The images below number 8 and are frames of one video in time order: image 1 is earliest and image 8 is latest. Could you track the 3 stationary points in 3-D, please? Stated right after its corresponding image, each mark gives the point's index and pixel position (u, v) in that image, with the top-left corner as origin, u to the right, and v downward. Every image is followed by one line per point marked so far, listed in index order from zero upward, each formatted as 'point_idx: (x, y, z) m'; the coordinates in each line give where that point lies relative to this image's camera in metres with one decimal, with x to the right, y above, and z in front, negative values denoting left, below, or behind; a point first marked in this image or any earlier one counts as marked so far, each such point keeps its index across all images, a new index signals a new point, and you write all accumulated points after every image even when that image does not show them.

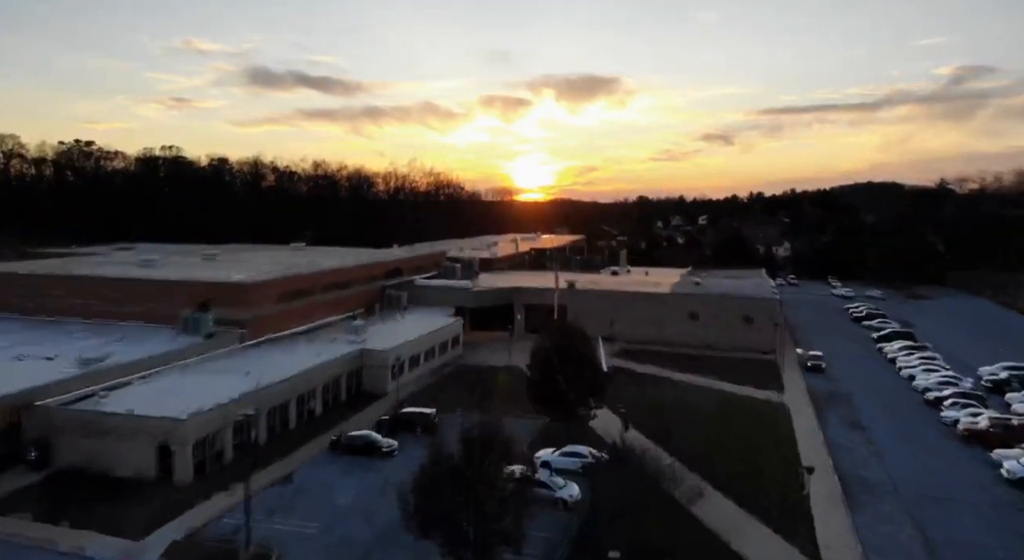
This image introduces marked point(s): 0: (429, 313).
0: (-2.1, -0.8, +18.1) m
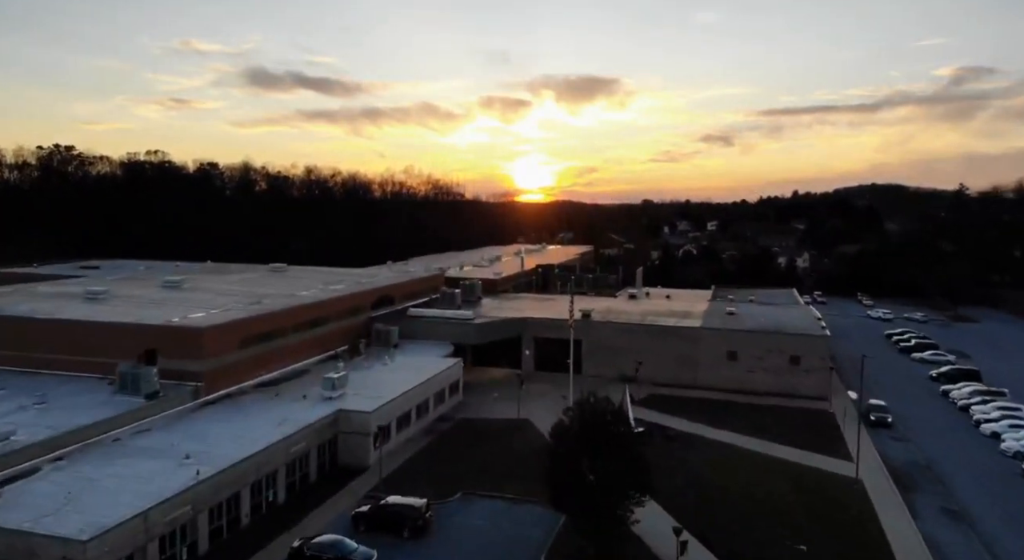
0: (-2.0, -1.5, +15.6) m
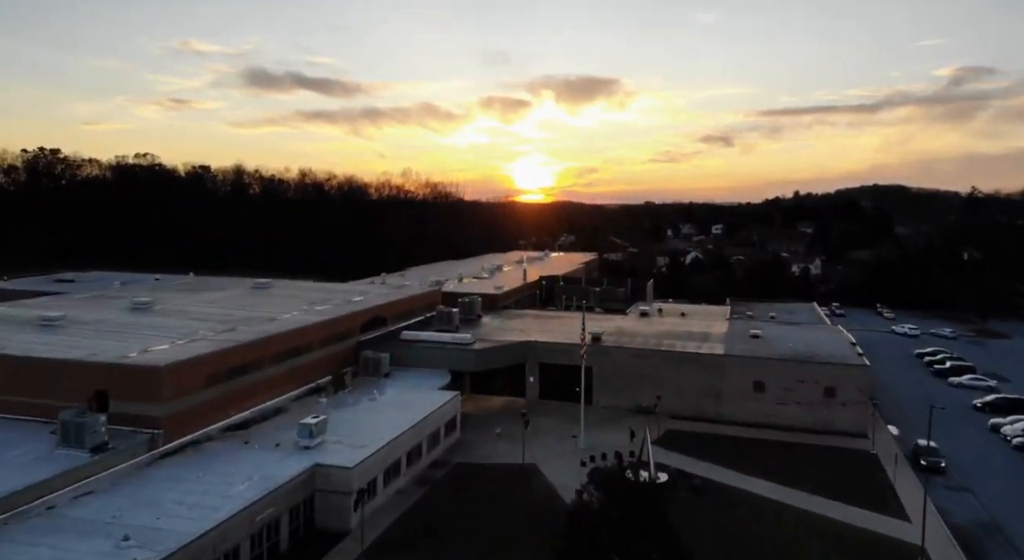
0: (-1.9, -2.0, +14.1) m
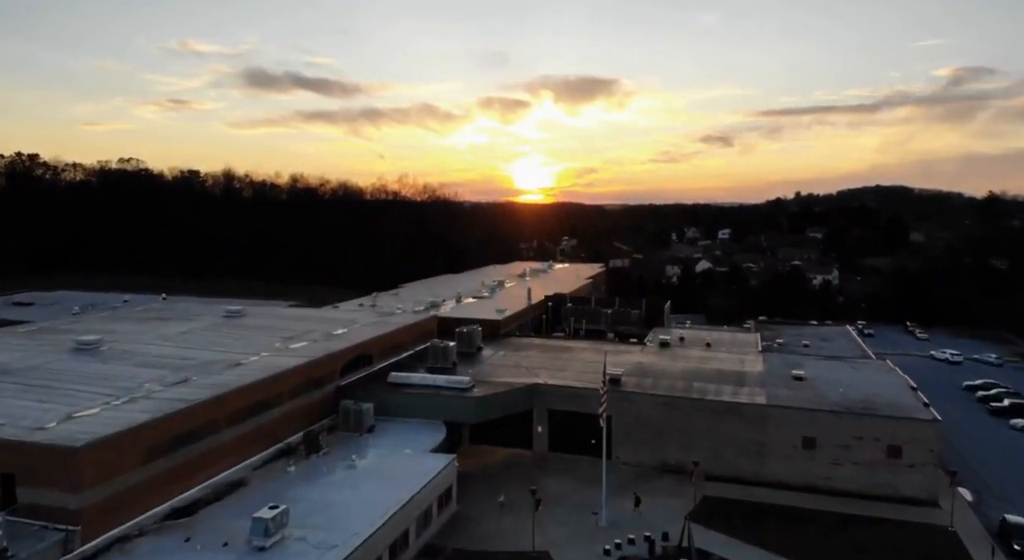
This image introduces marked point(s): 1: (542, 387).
0: (-1.8, -2.6, +12.0) m
1: (+0.6, -2.0, +13.1) m
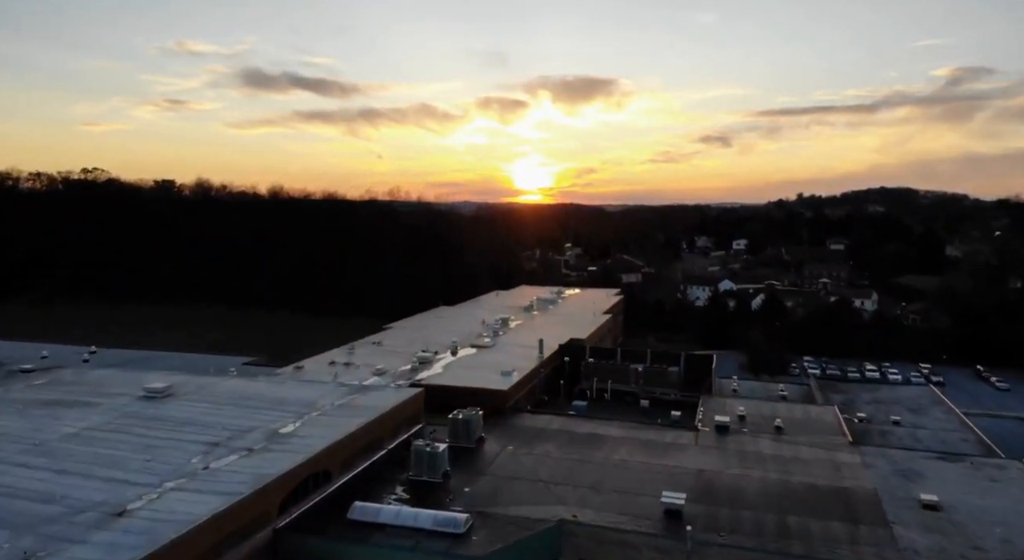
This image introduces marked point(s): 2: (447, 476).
0: (-1.6, -3.9, +8.0) m
1: (+0.8, -3.2, +9.1) m
2: (-1.0, -3.0, +10.9) m
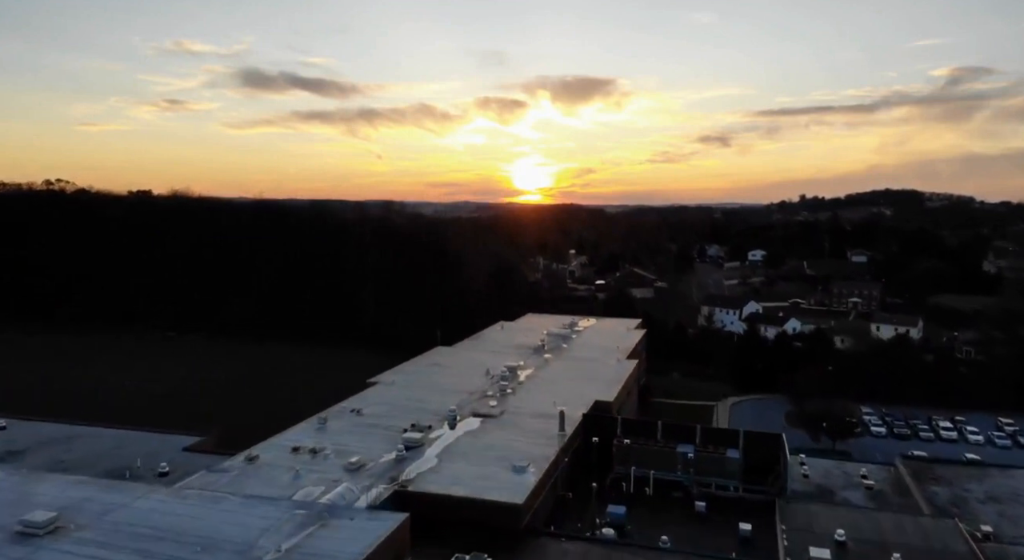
0: (-1.3, -5.0, +4.4) m
1: (+1.0, -4.4, +5.5) m
2: (-0.7, -4.2, +7.3) m
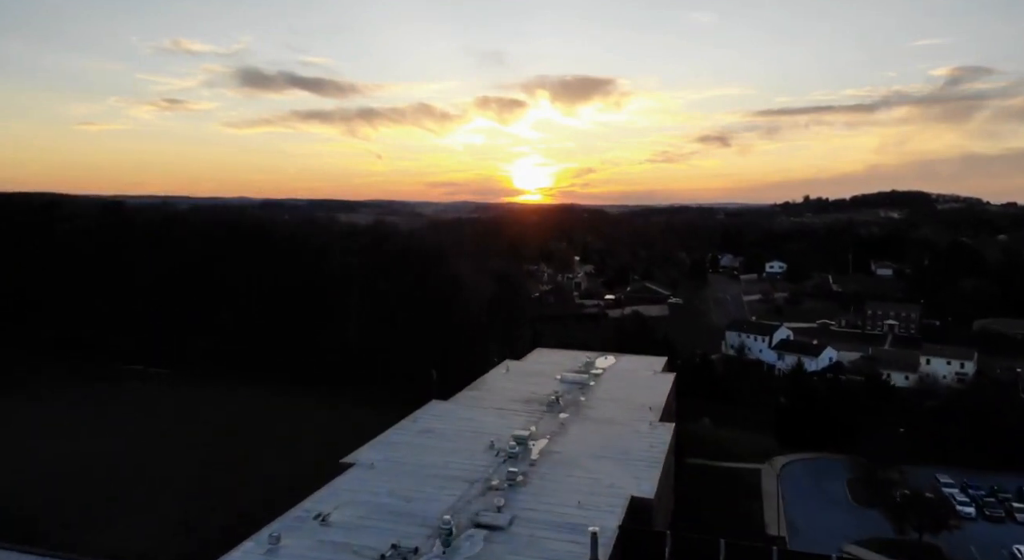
0: (-1.1, -6.2, +0.8) m
1: (+1.3, -5.5, +1.9) m
2: (-0.5, -5.3, +3.6) m
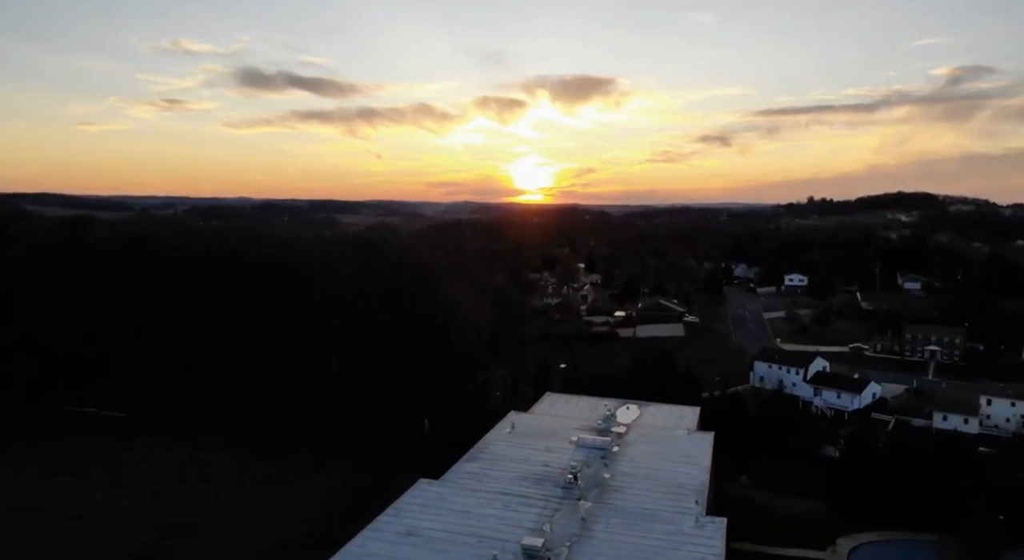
0: (-0.9, -7.3, -2.8) m
1: (+1.4, -6.6, -1.7) m
2: (-0.3, -6.4, 0.0) m
